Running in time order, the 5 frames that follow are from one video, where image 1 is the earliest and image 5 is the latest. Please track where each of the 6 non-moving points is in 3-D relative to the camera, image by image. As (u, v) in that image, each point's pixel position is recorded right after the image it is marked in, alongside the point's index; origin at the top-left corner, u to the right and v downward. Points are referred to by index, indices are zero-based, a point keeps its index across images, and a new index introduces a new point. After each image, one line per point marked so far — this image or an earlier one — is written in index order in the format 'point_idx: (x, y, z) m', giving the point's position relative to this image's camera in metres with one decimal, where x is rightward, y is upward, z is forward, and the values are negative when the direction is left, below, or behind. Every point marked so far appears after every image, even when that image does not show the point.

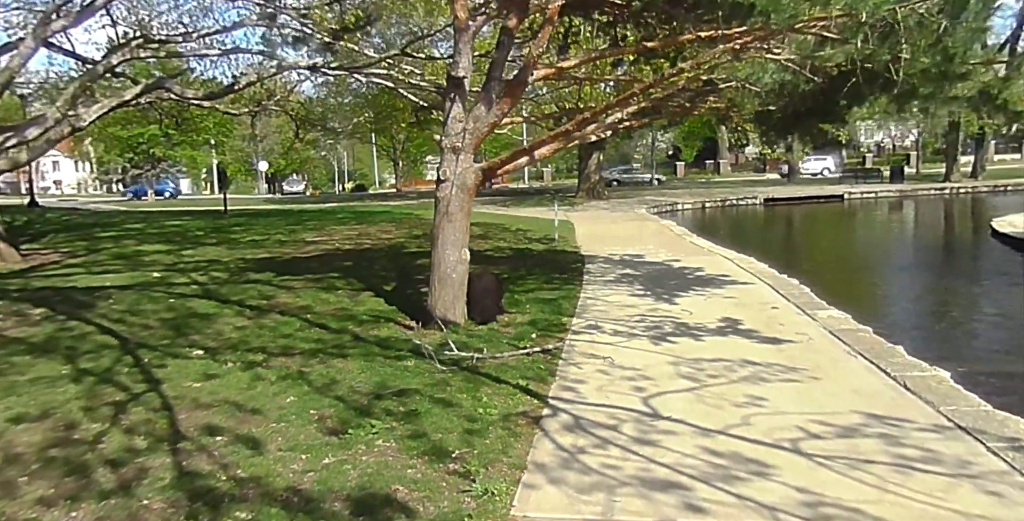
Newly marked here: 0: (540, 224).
0: (+0.7, +0.9, +18.1) m
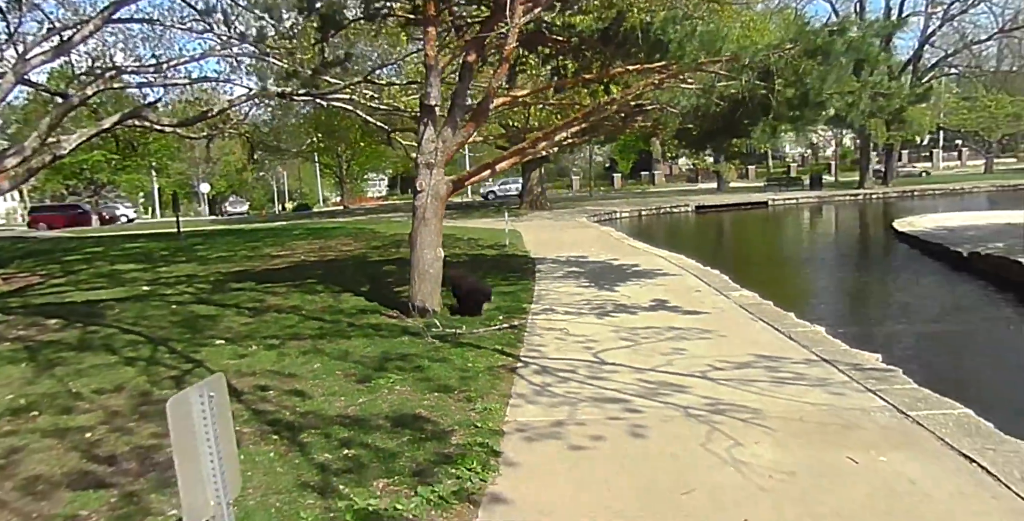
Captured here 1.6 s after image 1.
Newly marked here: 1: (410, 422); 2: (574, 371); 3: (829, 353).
0: (-0.6, +0.7, +19.5) m
1: (-0.6, -1.0, +4.5) m
2: (+0.5, -0.8, +5.6) m
3: (+2.4, -0.7, +5.7) m
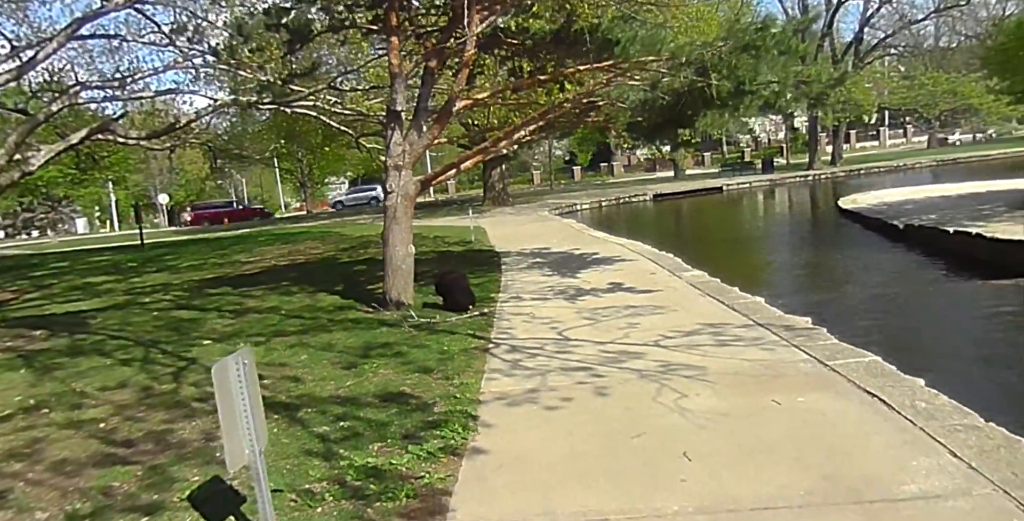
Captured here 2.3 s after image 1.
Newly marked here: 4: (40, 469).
0: (-1.5, +0.8, +20.0) m
1: (-0.8, -0.9, +5.0) m
2: (+0.2, -0.7, +6.2) m
3: (+2.2, -0.5, +6.4) m
4: (-2.7, -1.2, +4.2) m
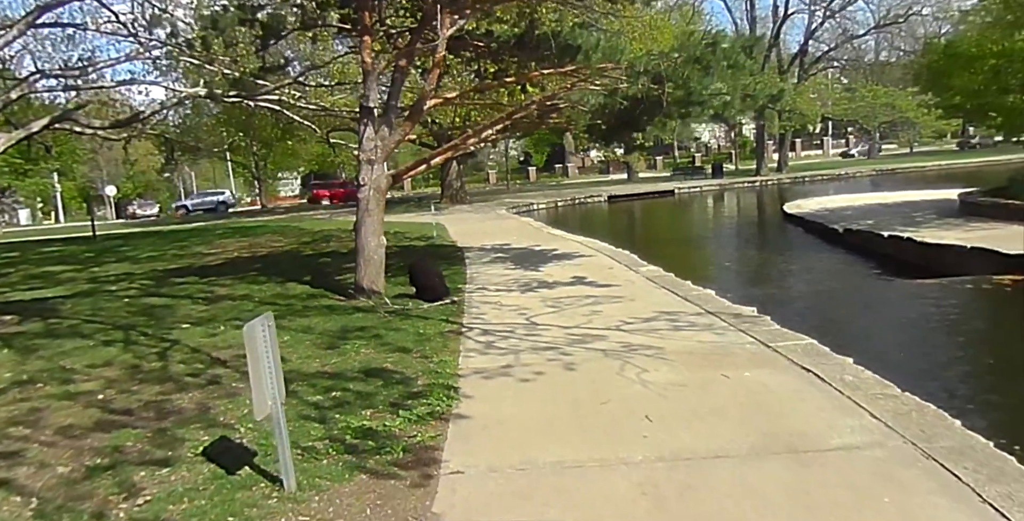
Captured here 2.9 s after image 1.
0: (-2.6, +0.9, +20.4) m
1: (-1.0, -0.8, +5.4) m
2: (0.0, -0.6, +6.7) m
3: (+1.9, -0.4, +7.0) m
4: (-2.8, -1.0, +4.5) m
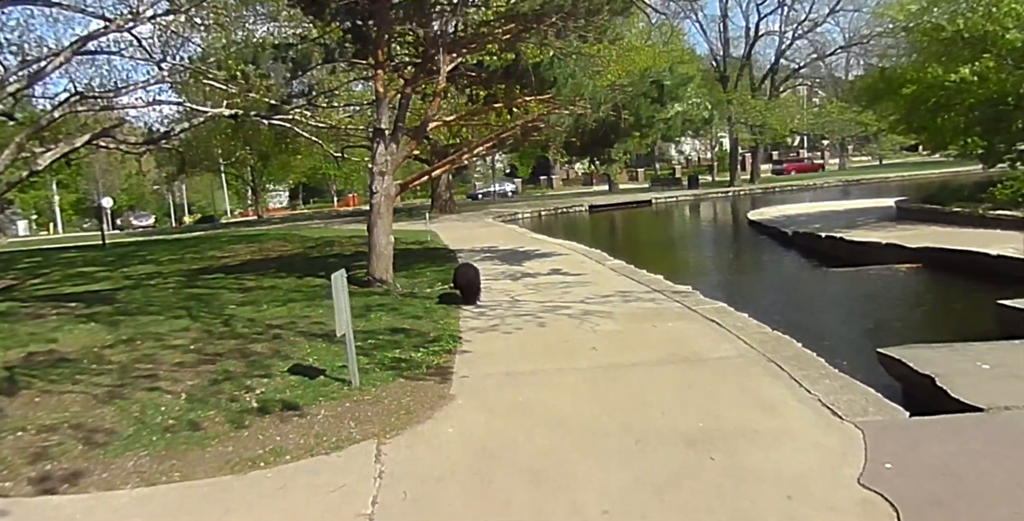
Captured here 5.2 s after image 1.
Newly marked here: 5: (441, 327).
0: (-3.0, +0.8, +22.2) m
1: (-1.1, -0.7, +7.2) m
2: (-0.2, -0.5, +8.5) m
3: (+1.8, -0.3, +8.9) m
4: (-2.9, -0.9, +6.3) m
5: (-0.7, -0.7, +7.3) m
